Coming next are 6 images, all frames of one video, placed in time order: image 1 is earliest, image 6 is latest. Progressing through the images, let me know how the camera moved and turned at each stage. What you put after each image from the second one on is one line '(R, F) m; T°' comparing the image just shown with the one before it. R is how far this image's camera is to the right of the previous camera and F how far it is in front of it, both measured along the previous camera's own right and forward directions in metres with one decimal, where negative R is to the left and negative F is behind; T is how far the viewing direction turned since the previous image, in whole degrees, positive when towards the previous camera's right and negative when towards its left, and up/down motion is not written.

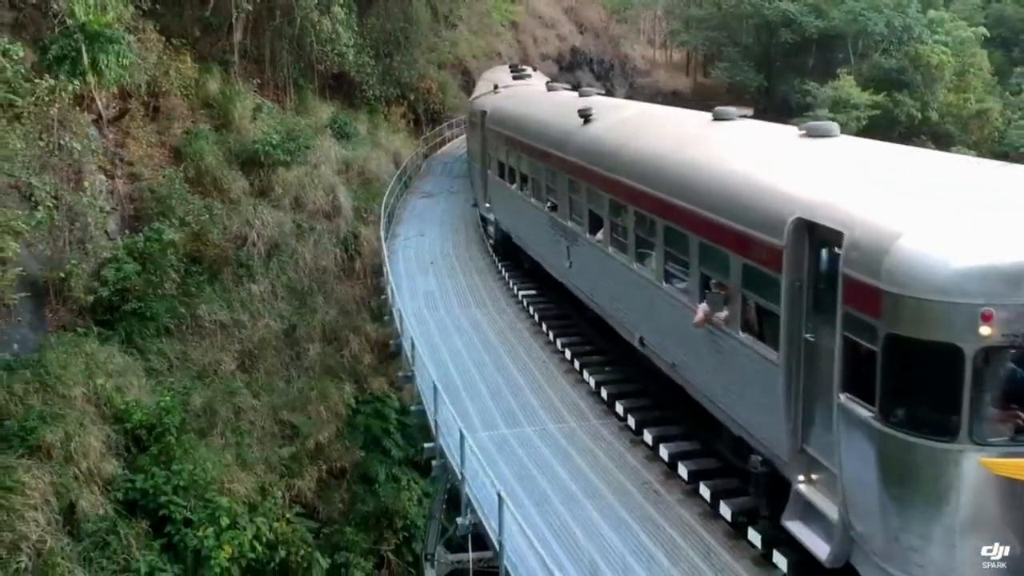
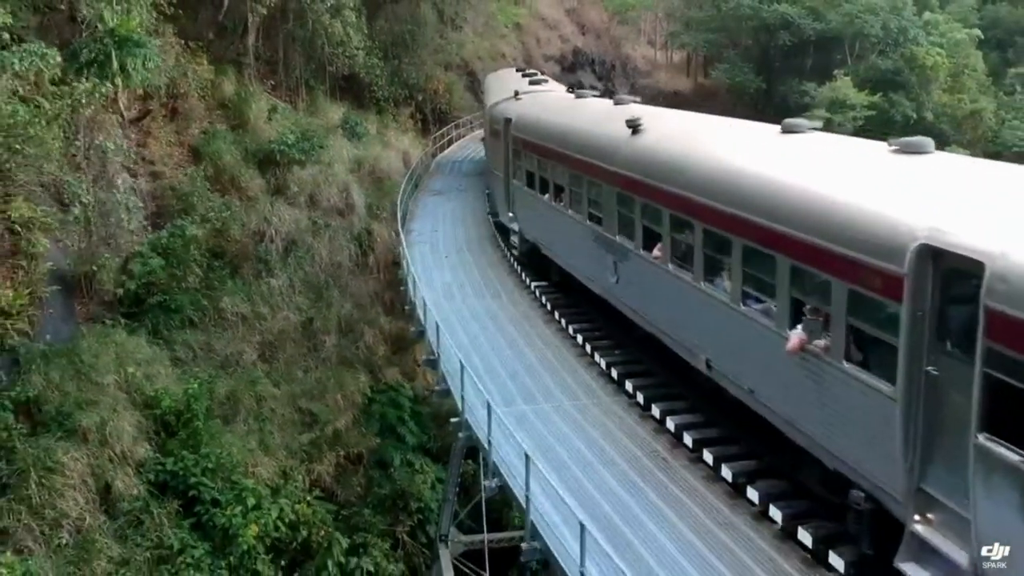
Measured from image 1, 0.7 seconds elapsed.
(-0.1, -0.6) m; 0°
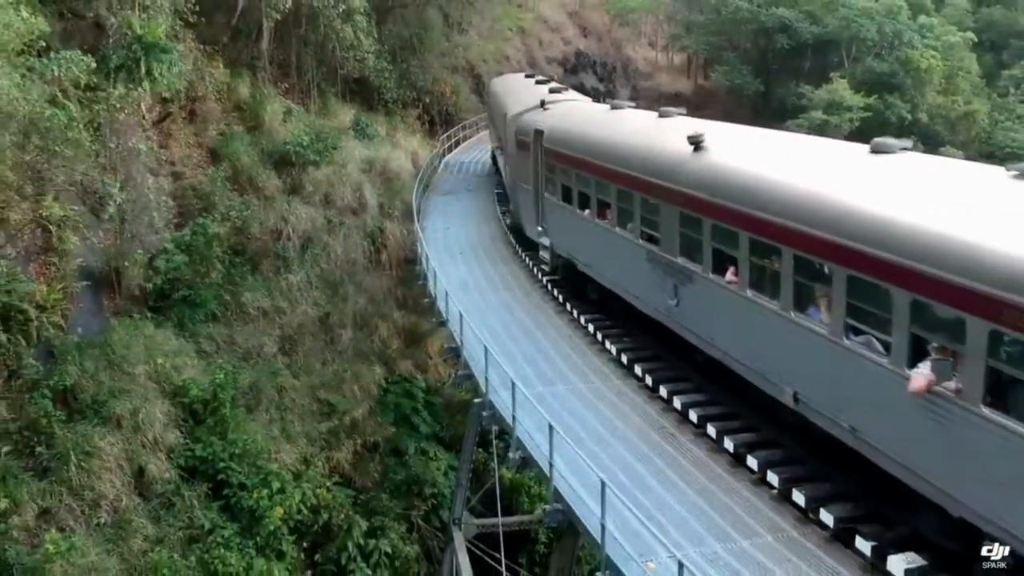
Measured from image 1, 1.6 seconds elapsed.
(-0.2, -0.6) m; 0°
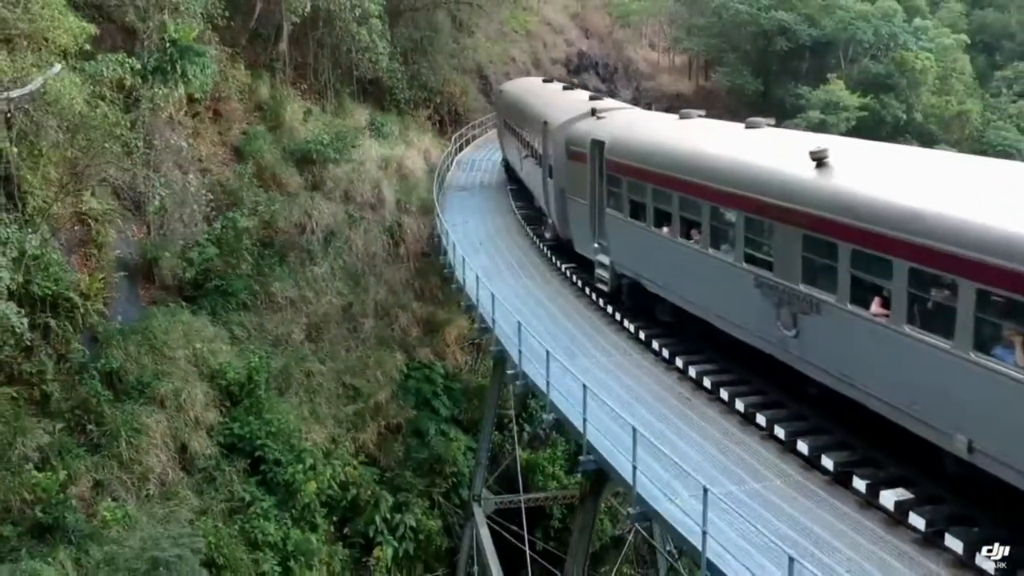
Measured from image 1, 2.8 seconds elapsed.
(-0.3, -0.8) m; 0°
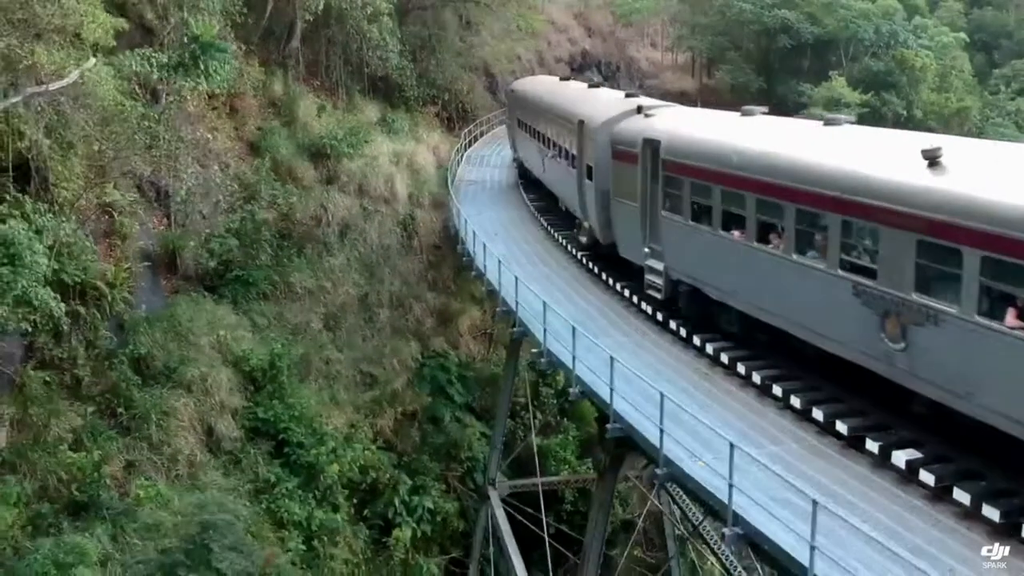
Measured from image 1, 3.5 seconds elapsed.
(-0.2, -0.4) m; 0°
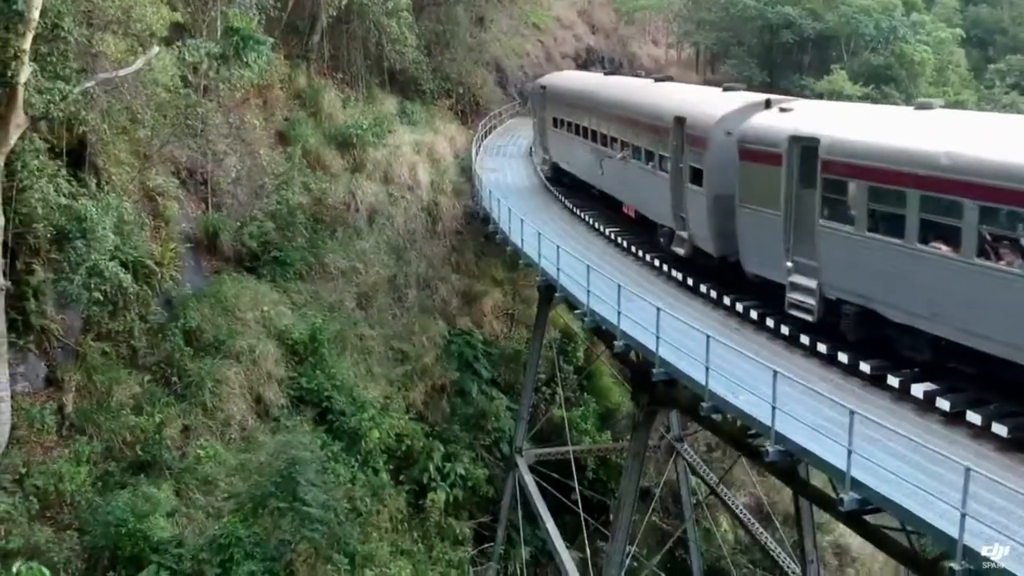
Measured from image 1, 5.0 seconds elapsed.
(-0.5, -0.8) m; 0°
